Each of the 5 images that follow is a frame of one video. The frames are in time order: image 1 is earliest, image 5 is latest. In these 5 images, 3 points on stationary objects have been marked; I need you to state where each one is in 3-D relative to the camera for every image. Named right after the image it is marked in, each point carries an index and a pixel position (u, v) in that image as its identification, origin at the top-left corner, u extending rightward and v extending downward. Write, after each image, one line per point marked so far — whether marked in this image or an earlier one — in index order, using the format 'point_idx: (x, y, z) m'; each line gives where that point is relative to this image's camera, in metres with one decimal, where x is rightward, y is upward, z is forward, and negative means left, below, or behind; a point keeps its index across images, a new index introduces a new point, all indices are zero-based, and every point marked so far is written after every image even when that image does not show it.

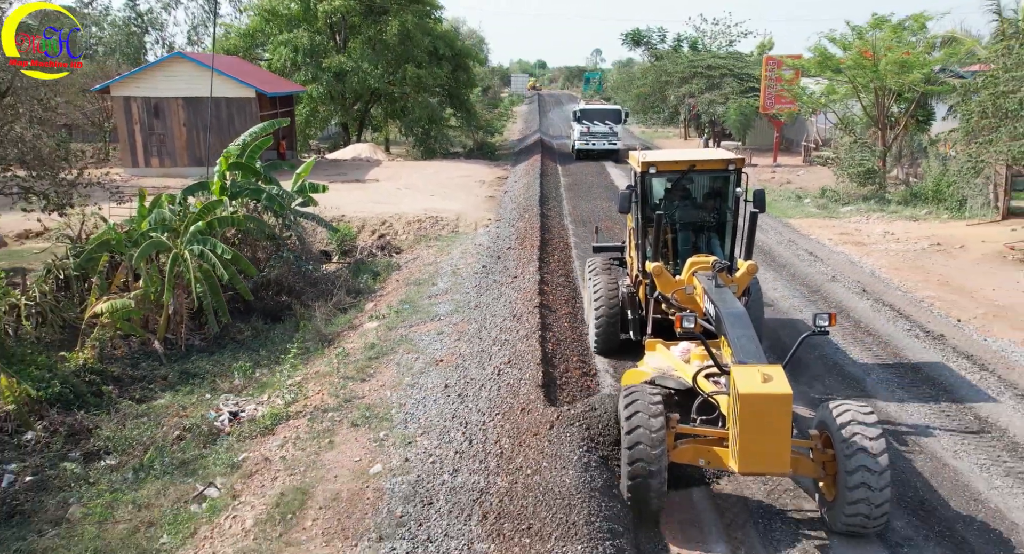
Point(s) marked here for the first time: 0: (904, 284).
0: (+5.6, -0.1, +13.5) m
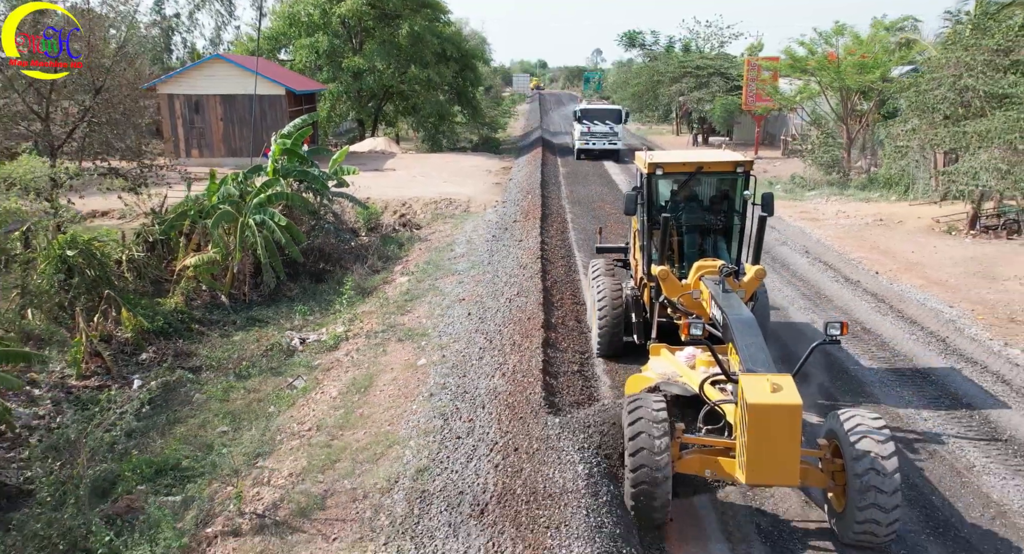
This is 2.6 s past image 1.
0: (+5.7, +0.5, +16.4) m
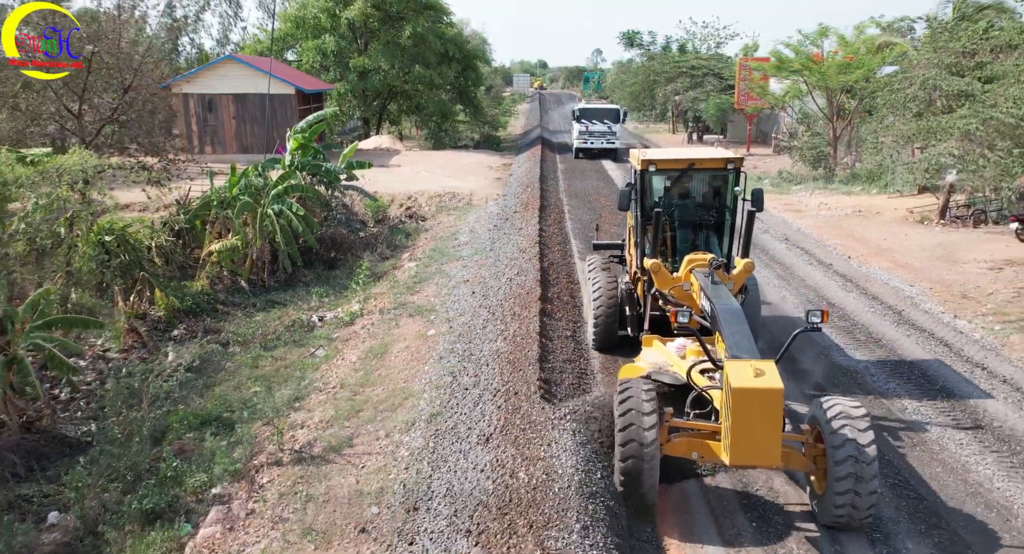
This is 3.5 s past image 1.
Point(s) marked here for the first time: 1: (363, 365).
0: (+5.7, +0.7, +17.6) m
1: (-1.7, -1.0, +10.8) m
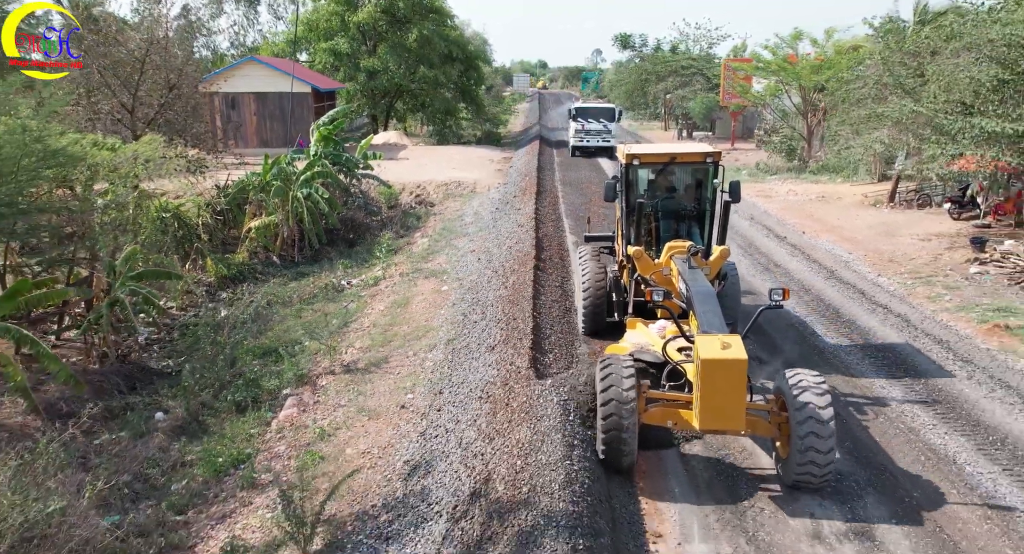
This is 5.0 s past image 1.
0: (+5.7, +1.3, +20.0) m
1: (-1.7, -0.5, +13.2) m
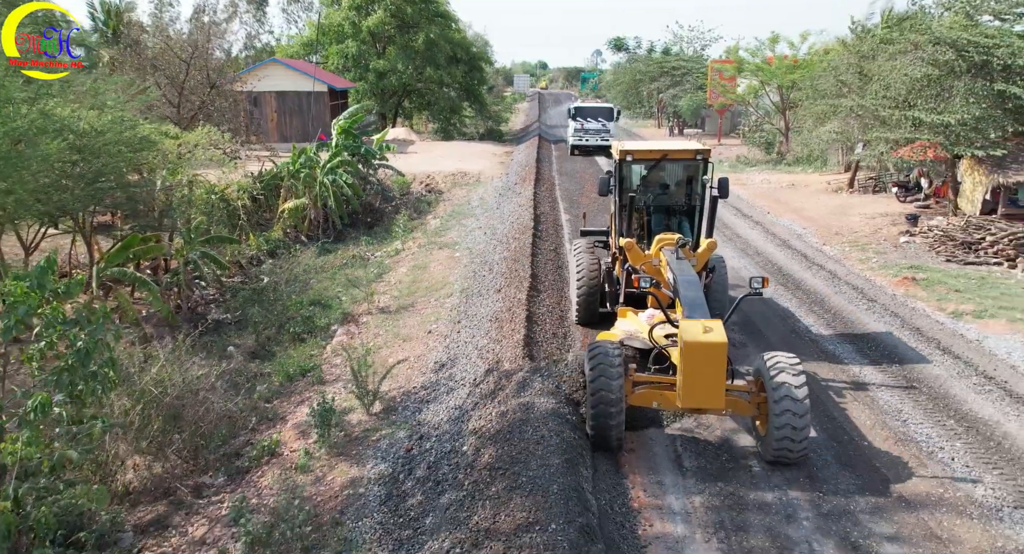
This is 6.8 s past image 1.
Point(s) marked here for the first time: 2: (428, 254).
0: (+5.7, +1.8, +22.6) m
1: (-1.7, 0.0, +15.8) m
2: (-1.5, +0.4, +17.6) m
